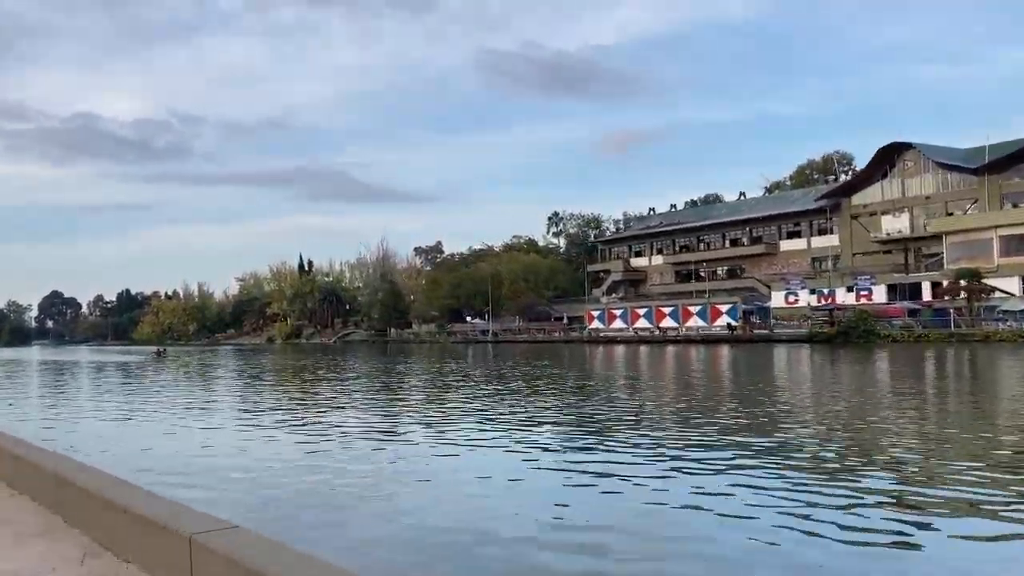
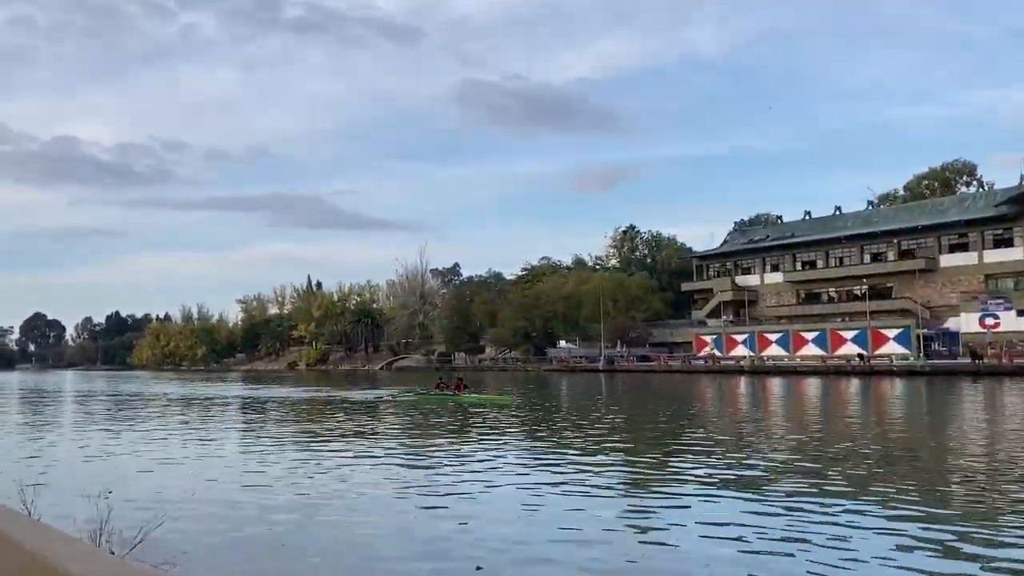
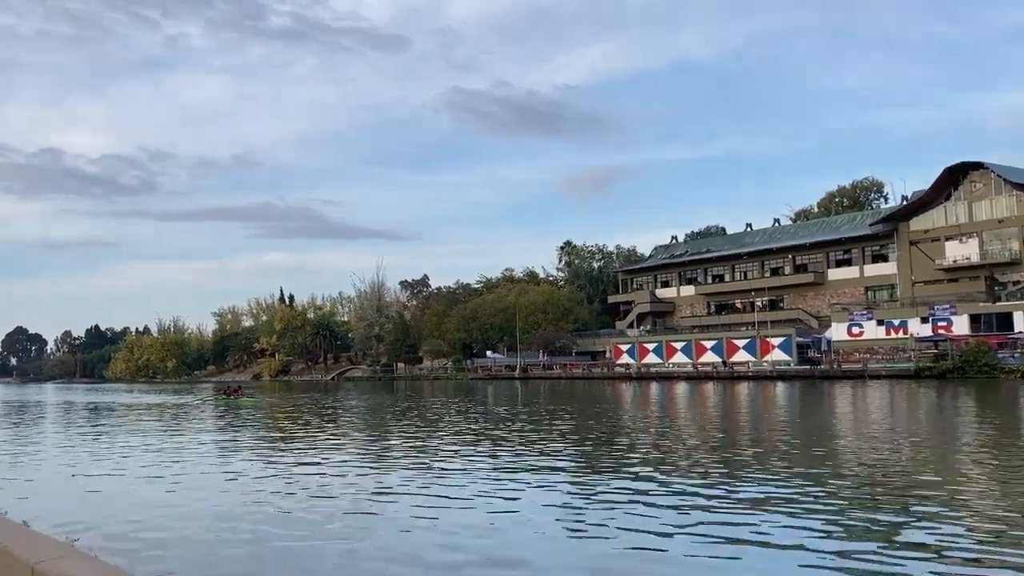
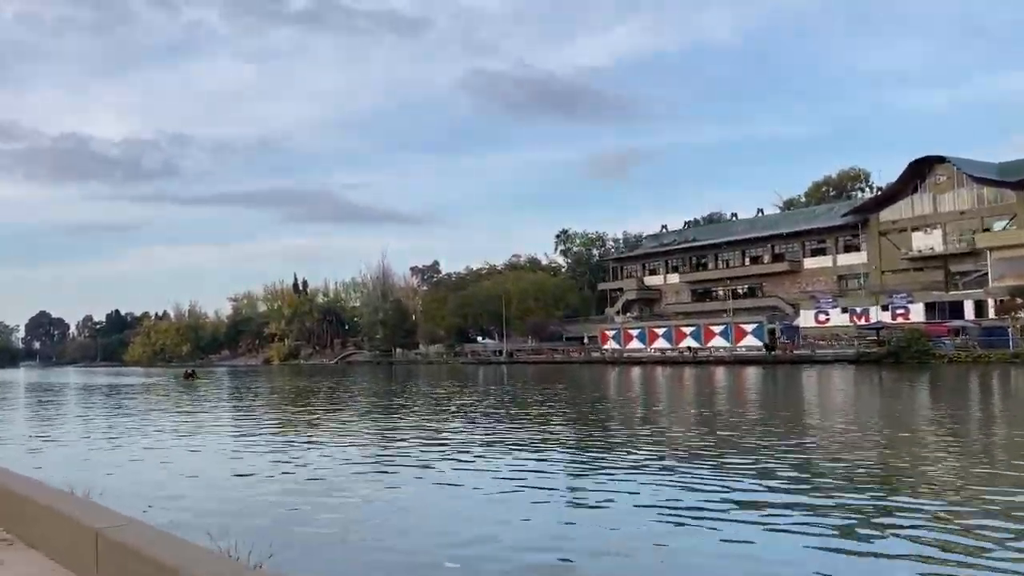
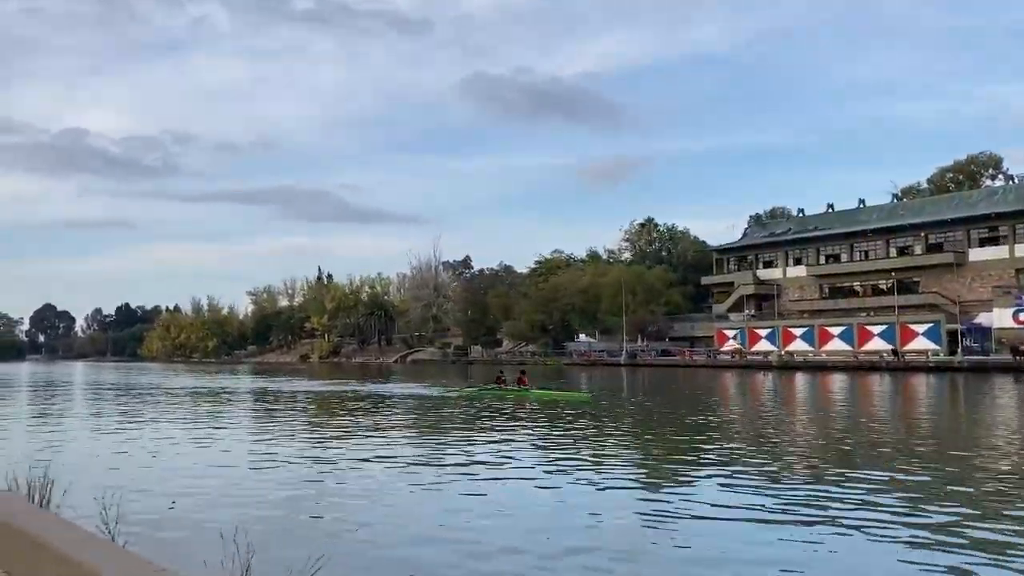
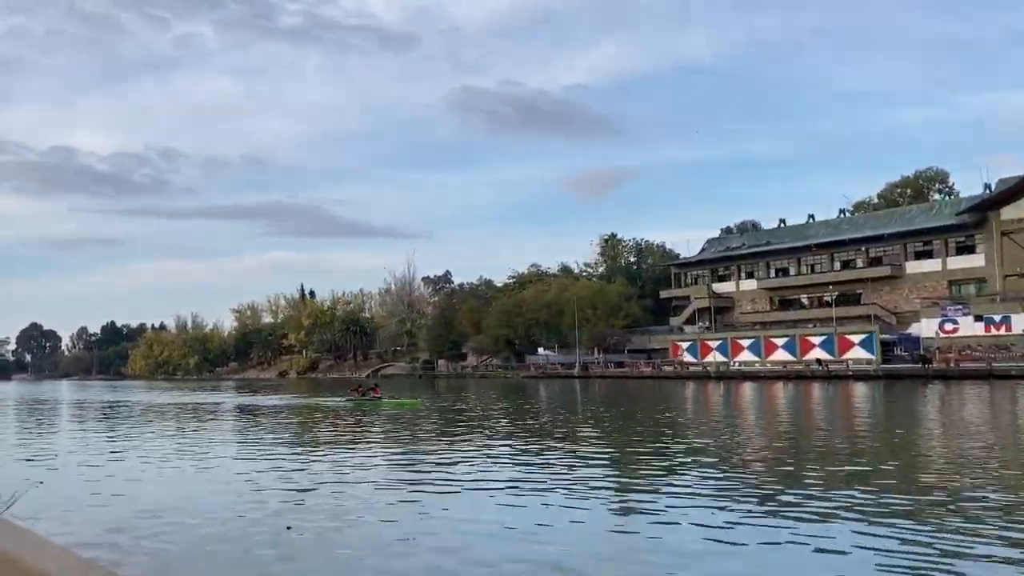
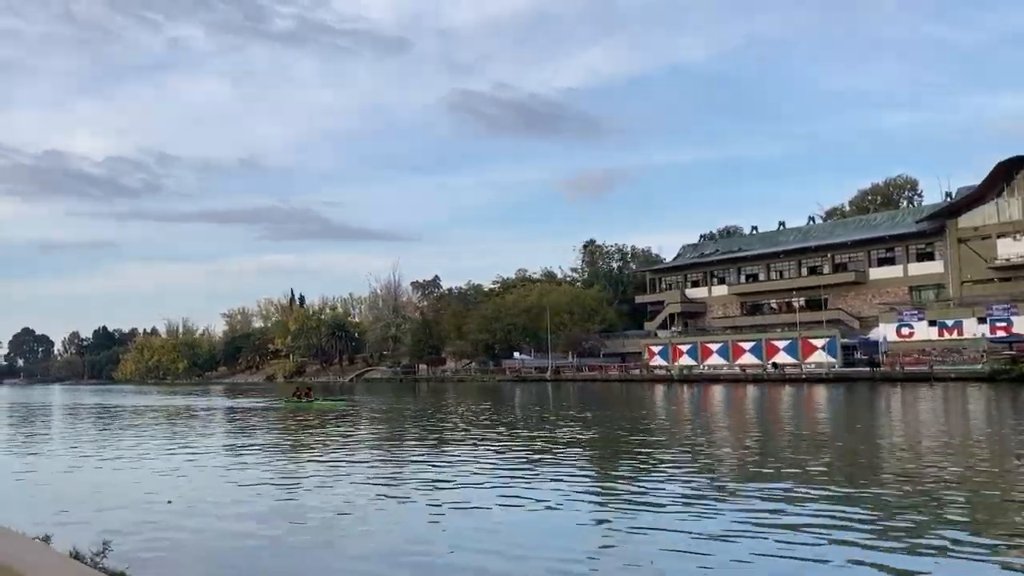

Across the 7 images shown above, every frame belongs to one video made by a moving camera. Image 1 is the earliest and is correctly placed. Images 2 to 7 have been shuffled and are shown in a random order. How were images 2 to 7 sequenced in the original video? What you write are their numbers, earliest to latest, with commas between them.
4, 3, 7, 6, 2, 5
